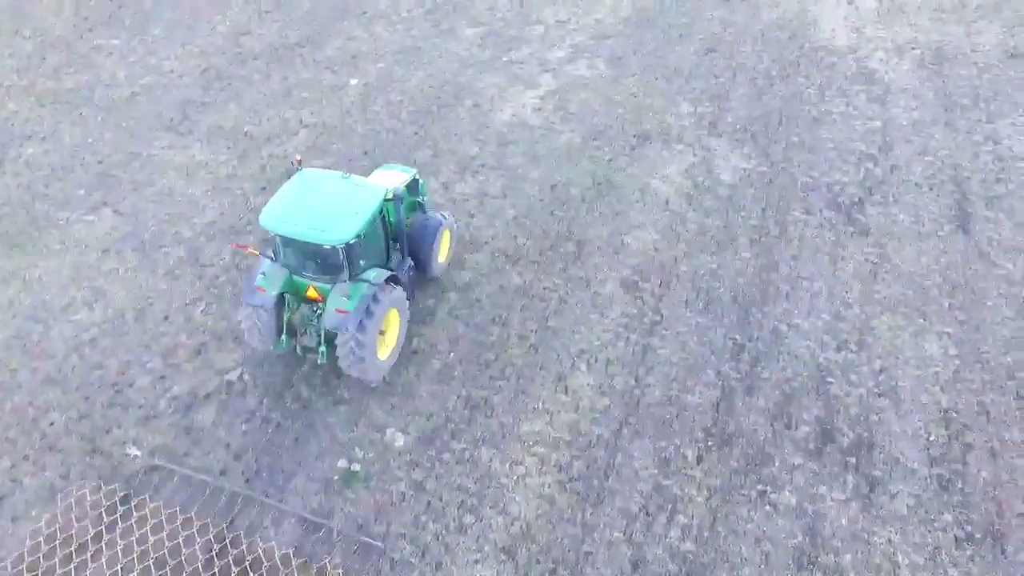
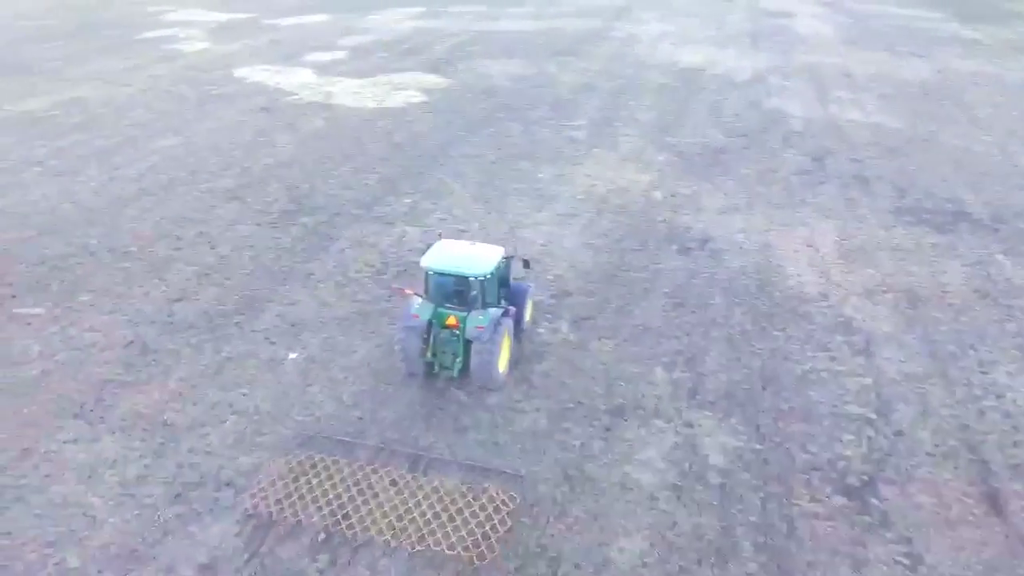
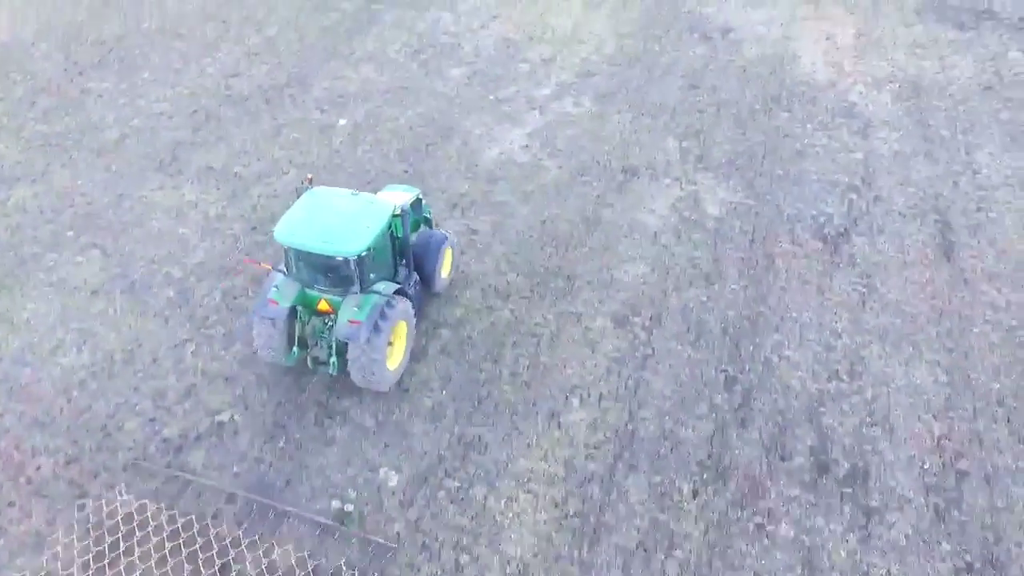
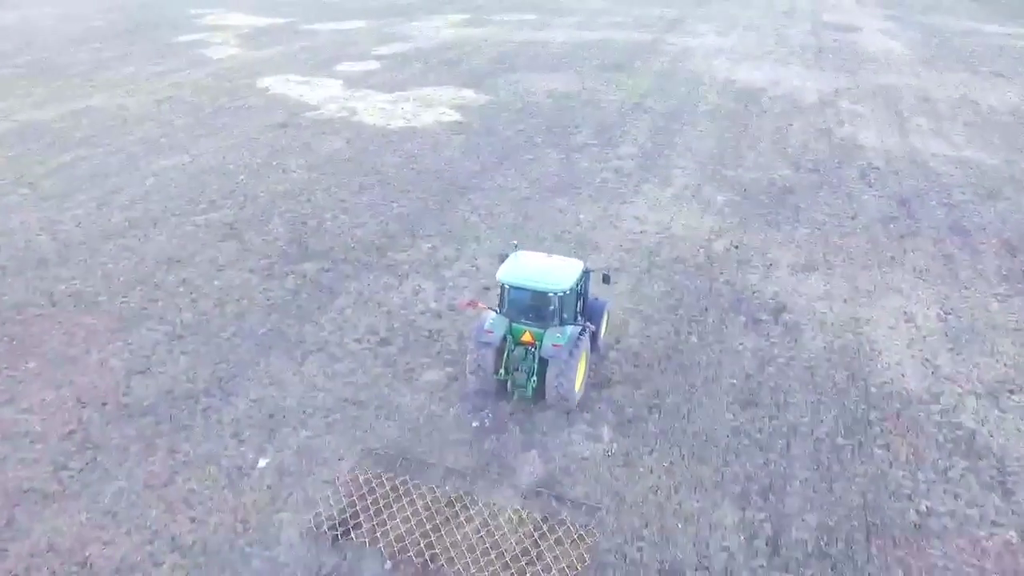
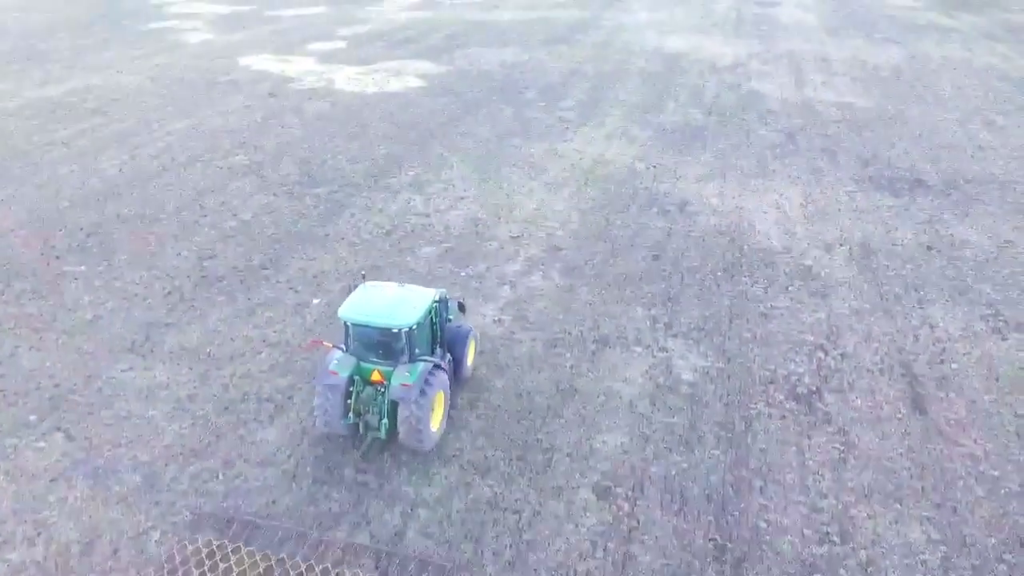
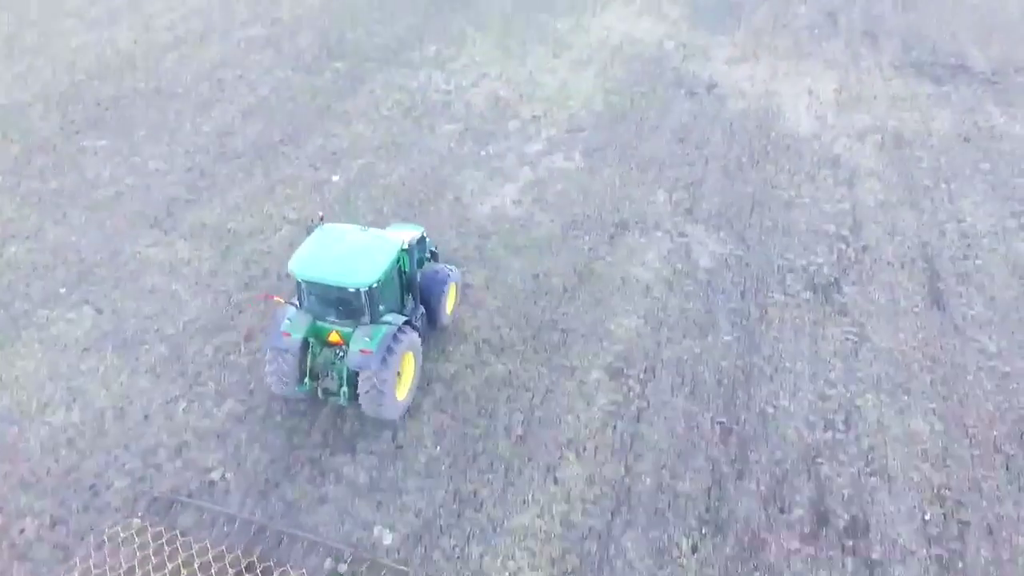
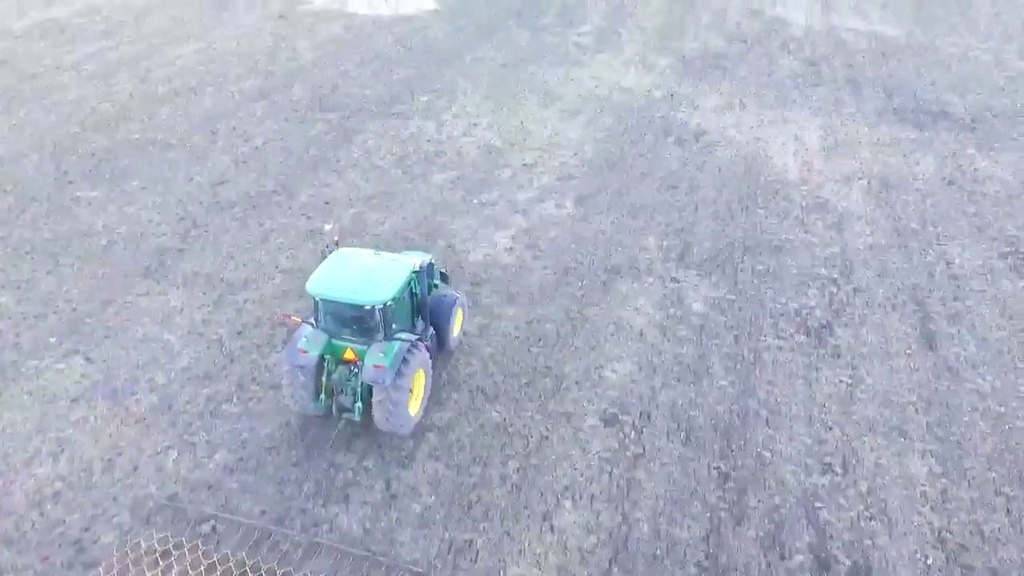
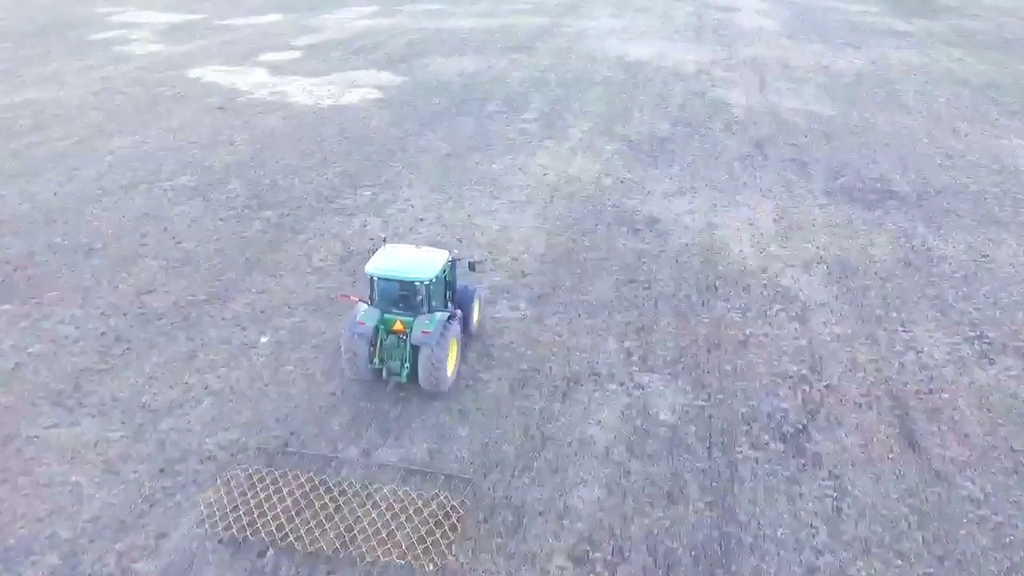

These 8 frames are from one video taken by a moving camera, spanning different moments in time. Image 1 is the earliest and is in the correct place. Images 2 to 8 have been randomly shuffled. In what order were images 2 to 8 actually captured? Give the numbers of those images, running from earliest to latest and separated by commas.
3, 6, 7, 5, 8, 2, 4
